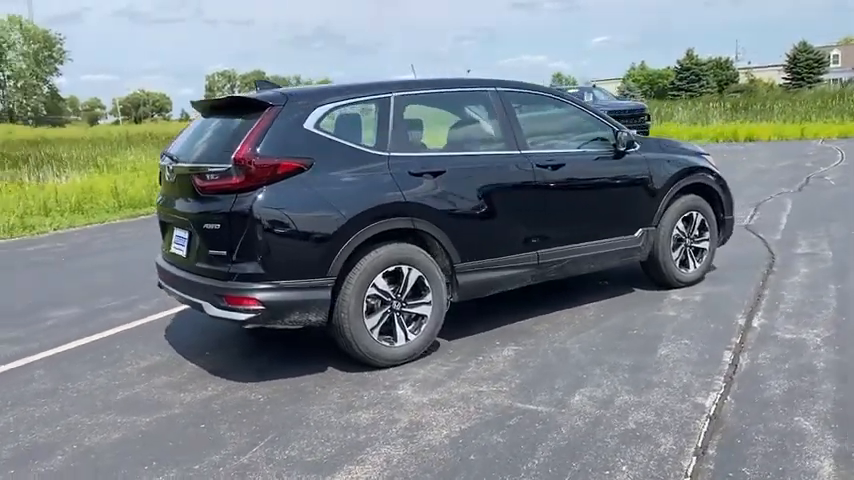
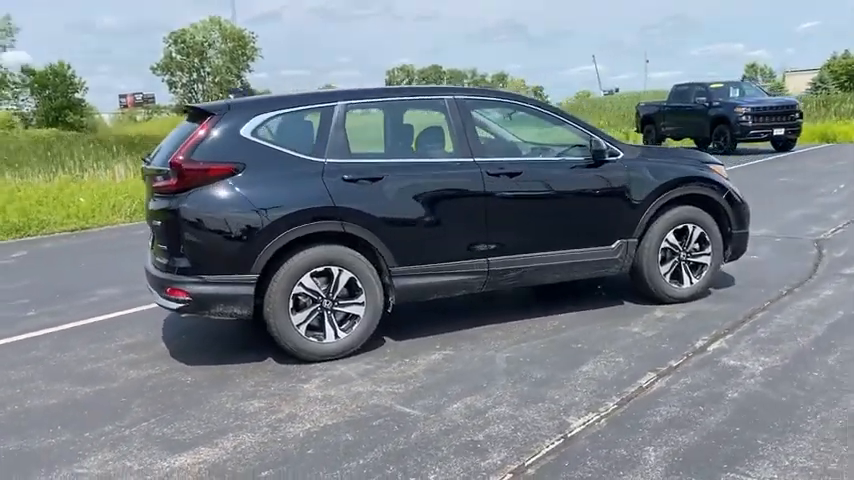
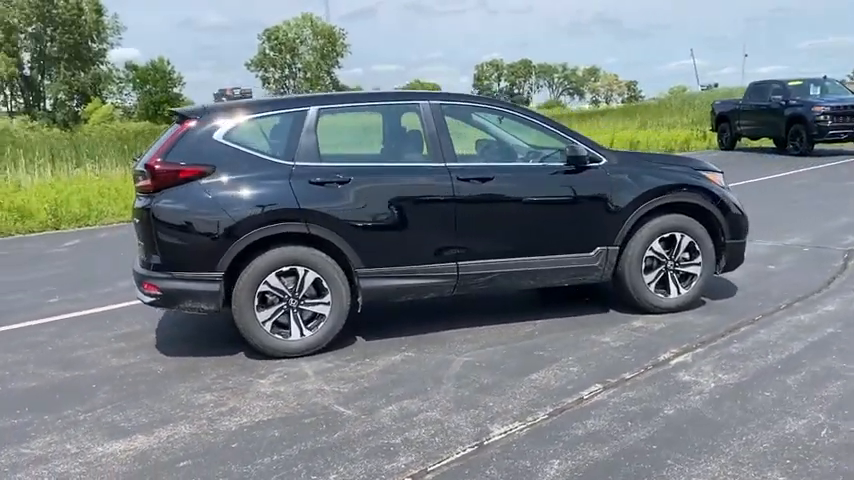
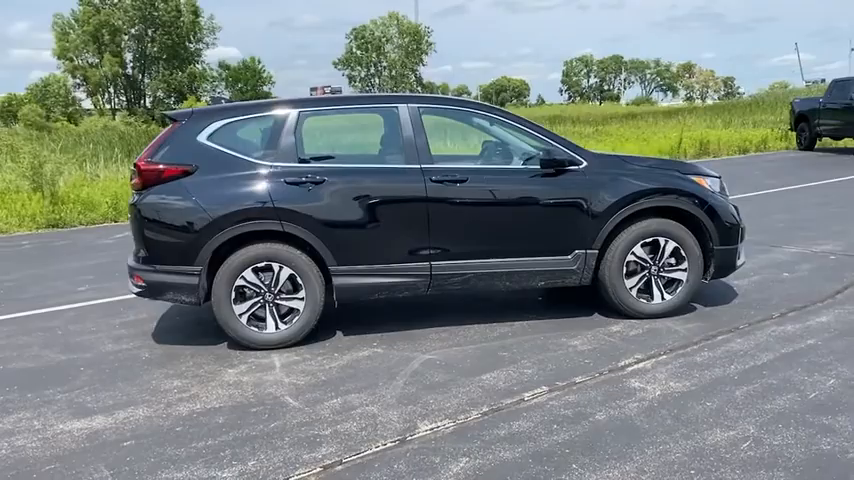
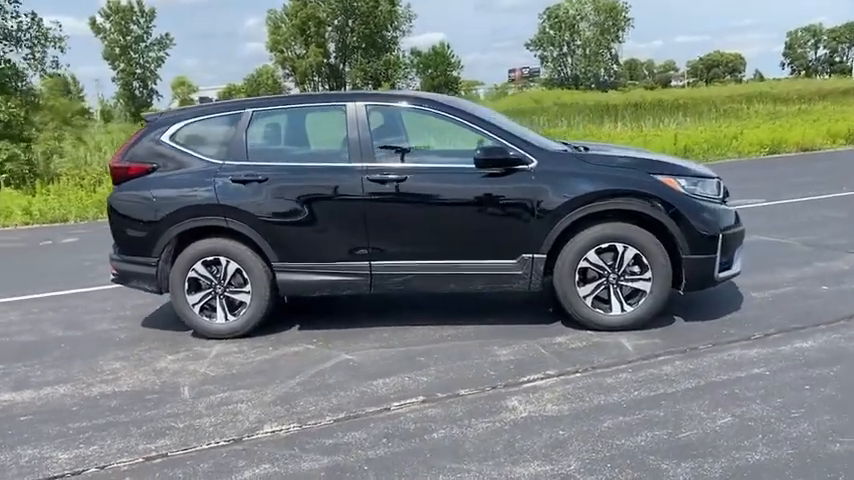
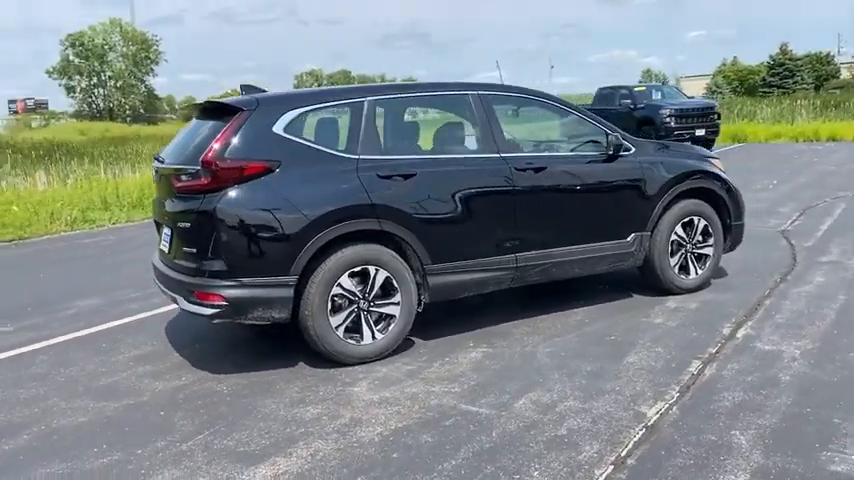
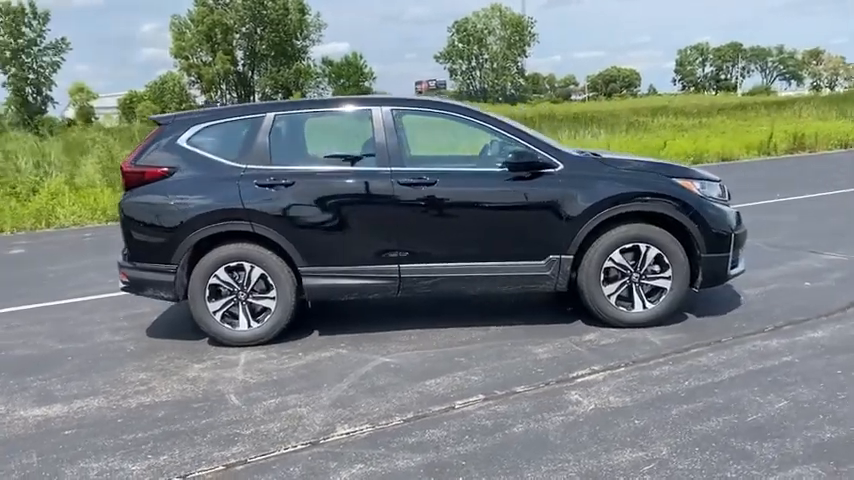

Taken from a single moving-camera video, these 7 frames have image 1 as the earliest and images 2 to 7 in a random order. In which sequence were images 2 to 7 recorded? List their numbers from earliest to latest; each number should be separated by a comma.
6, 2, 3, 4, 7, 5
